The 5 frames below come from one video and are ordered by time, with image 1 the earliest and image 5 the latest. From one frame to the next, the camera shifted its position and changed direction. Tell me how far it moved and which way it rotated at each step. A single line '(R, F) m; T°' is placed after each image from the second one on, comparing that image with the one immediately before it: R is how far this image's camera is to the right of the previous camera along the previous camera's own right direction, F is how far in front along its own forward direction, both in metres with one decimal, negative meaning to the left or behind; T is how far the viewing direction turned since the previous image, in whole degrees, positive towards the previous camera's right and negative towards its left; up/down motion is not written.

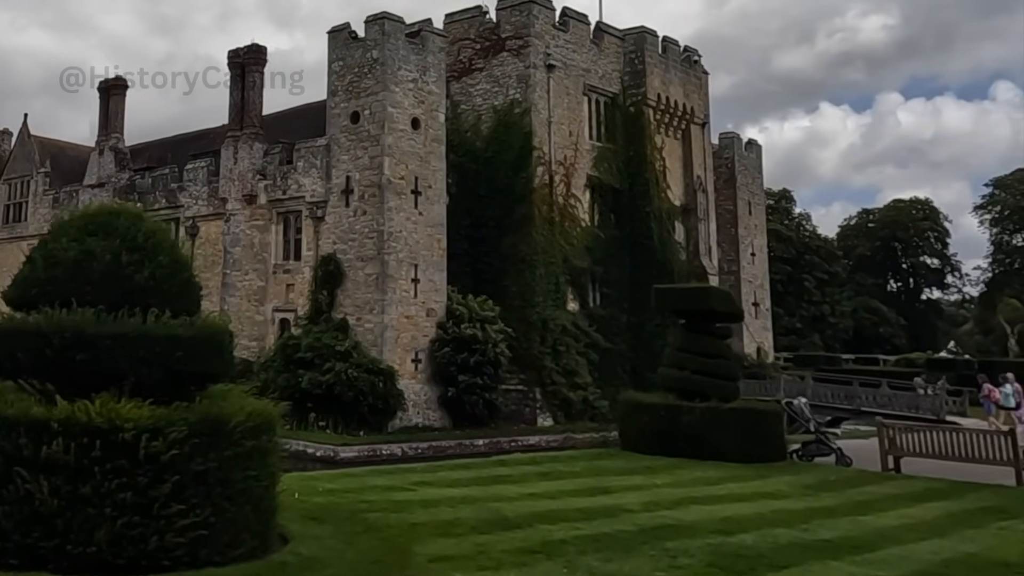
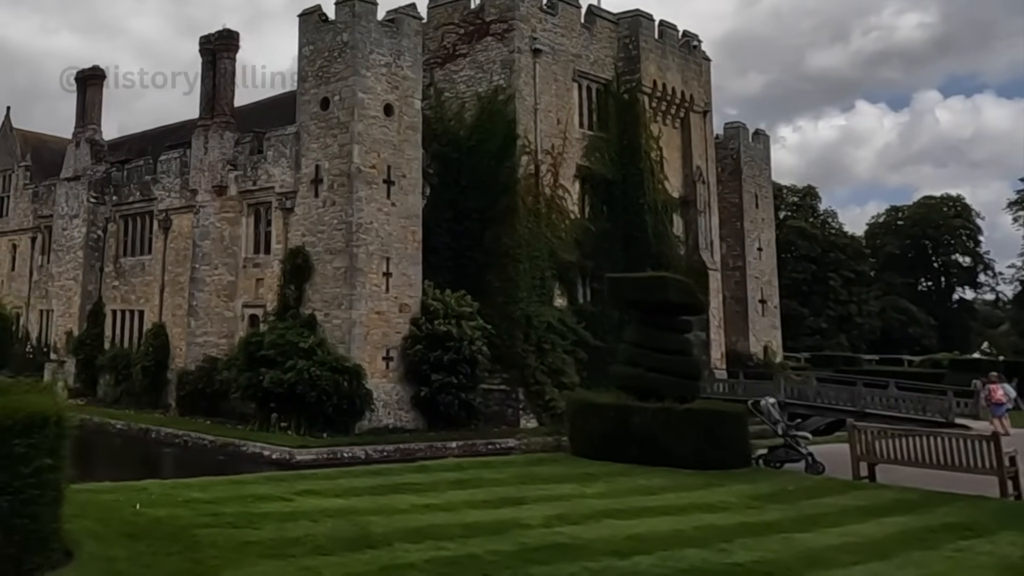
(+1.4, +1.1) m; -2°
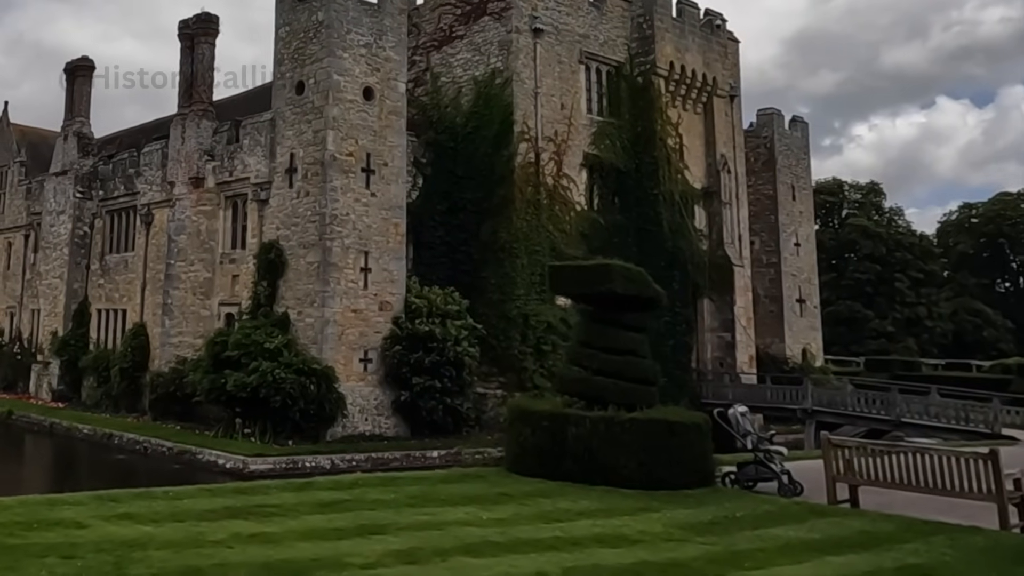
(+1.8, +1.7) m; -4°
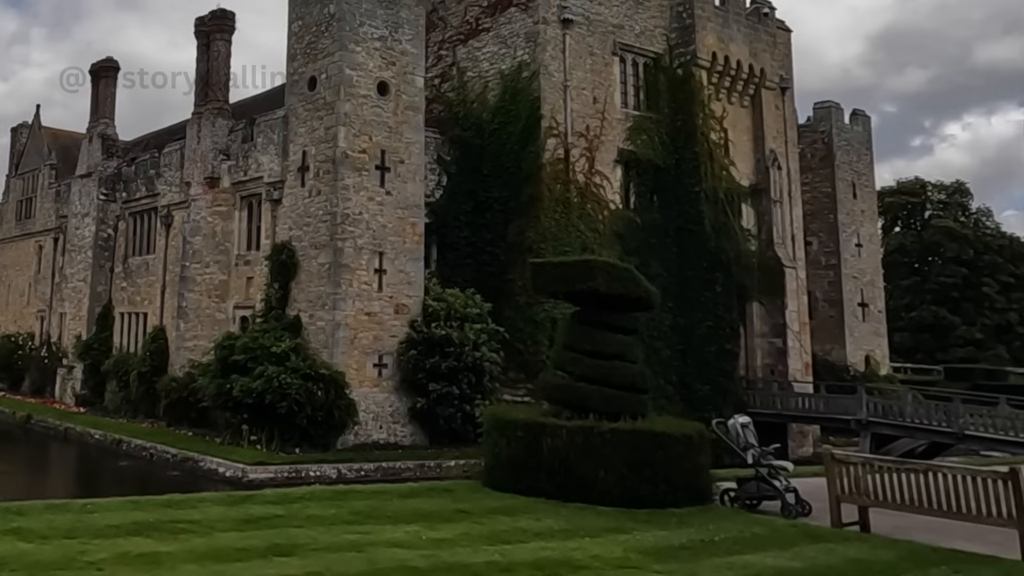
(+1.2, +1.0) m; -5°
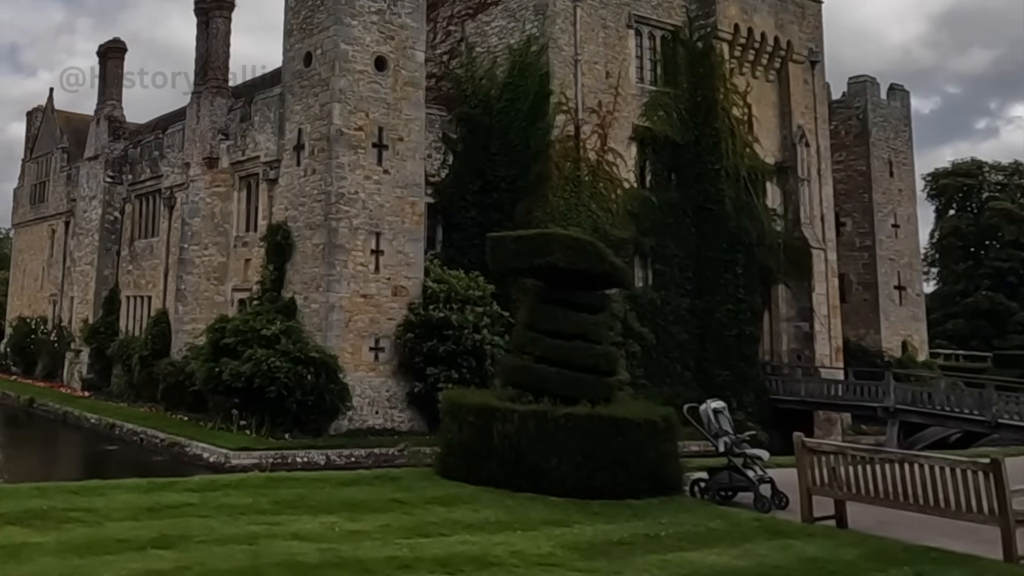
(+1.0, +0.7) m; -3°
